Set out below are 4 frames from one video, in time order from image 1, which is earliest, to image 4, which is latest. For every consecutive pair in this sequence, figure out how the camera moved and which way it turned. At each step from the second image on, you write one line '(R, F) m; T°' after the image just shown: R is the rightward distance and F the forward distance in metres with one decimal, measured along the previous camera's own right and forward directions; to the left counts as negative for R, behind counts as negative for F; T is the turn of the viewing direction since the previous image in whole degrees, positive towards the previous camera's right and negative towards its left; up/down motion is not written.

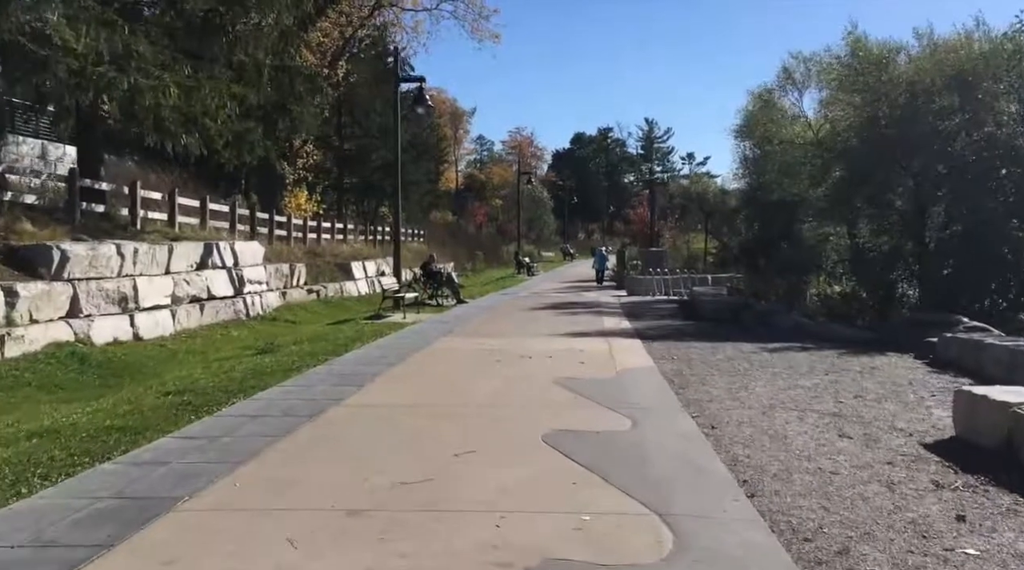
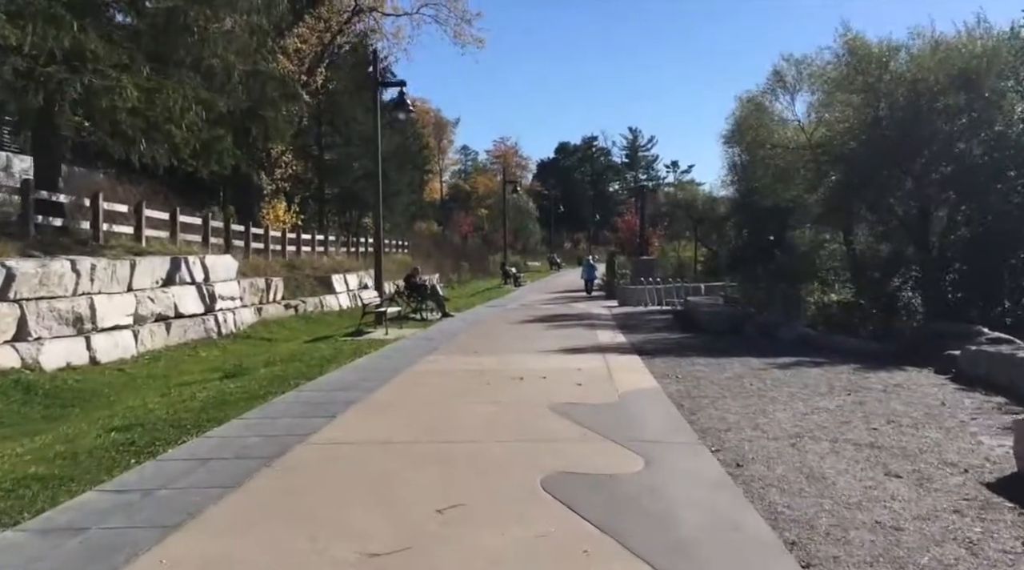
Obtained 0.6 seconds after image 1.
(0.0, +1.1) m; +1°
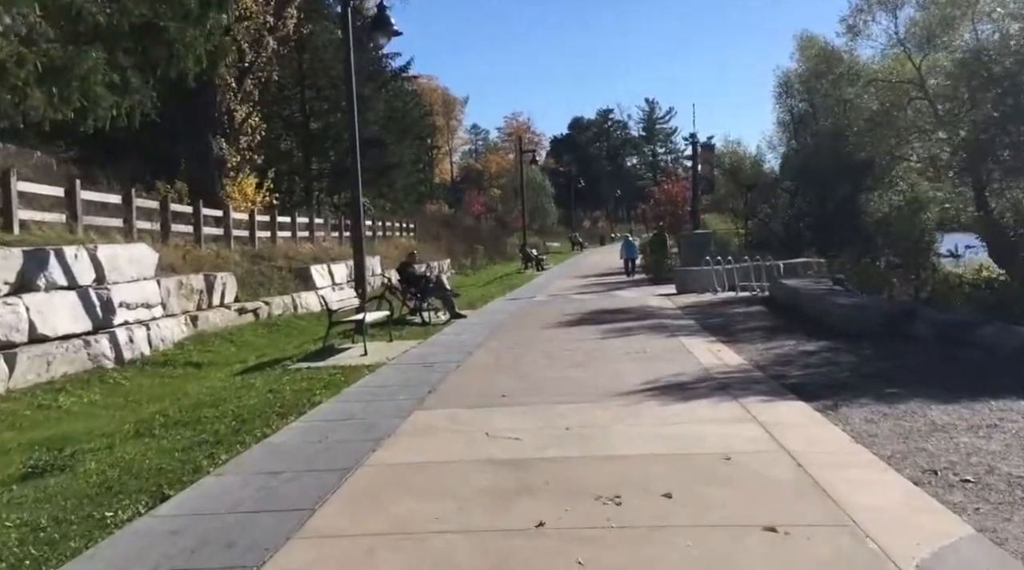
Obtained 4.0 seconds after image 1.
(-0.4, +6.7) m; -1°
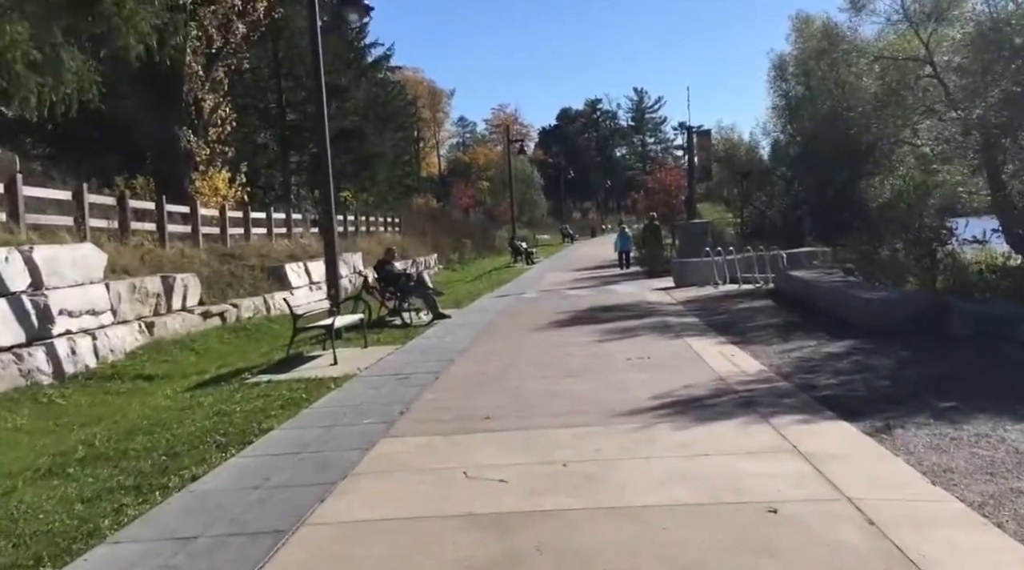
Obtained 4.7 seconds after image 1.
(+0.1, +1.4) m; +1°
